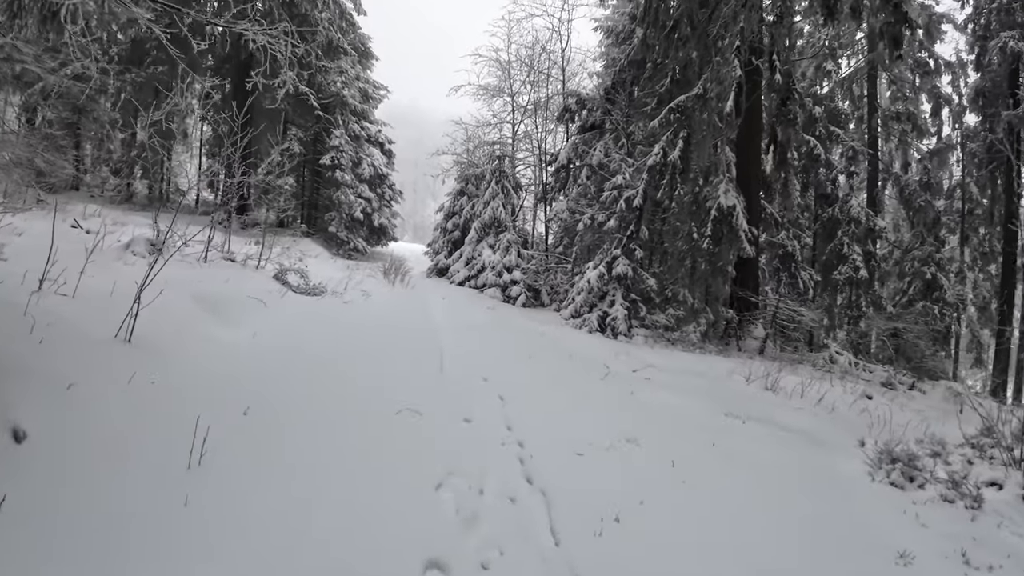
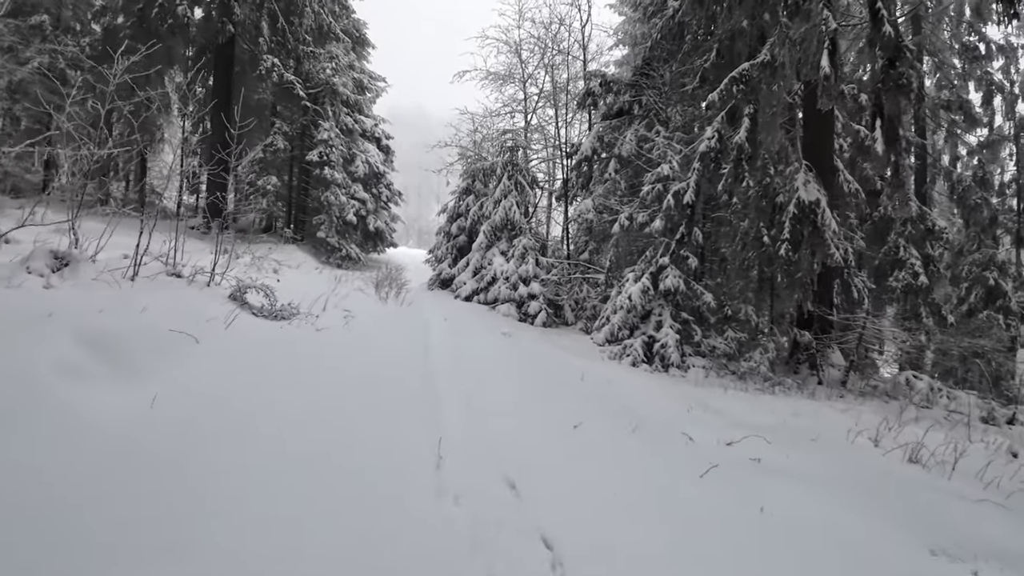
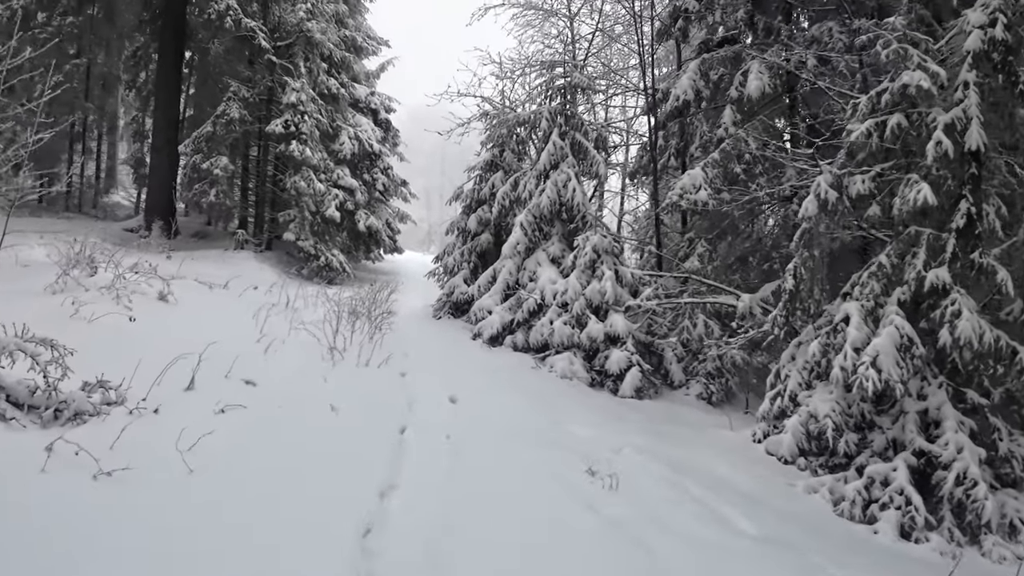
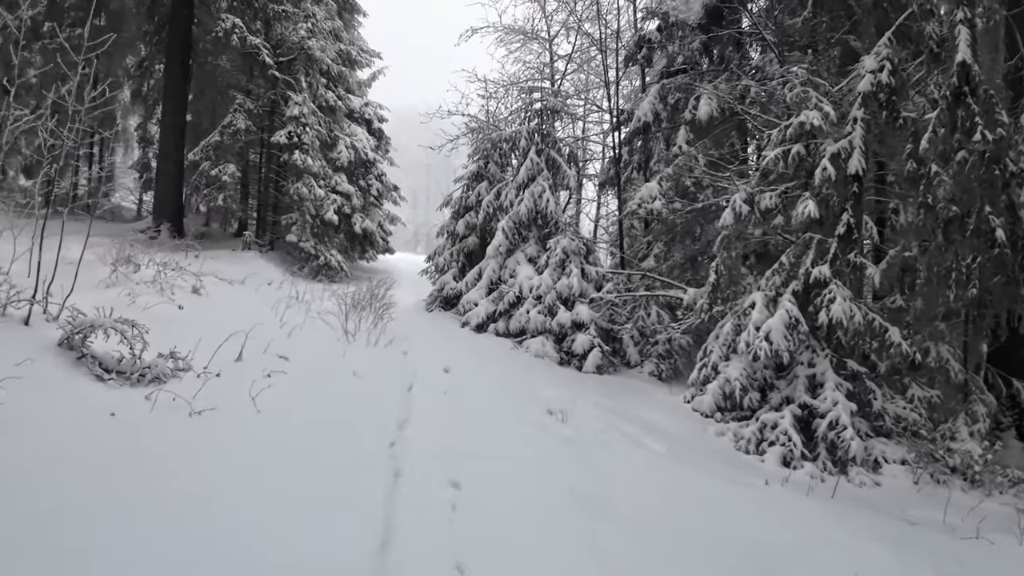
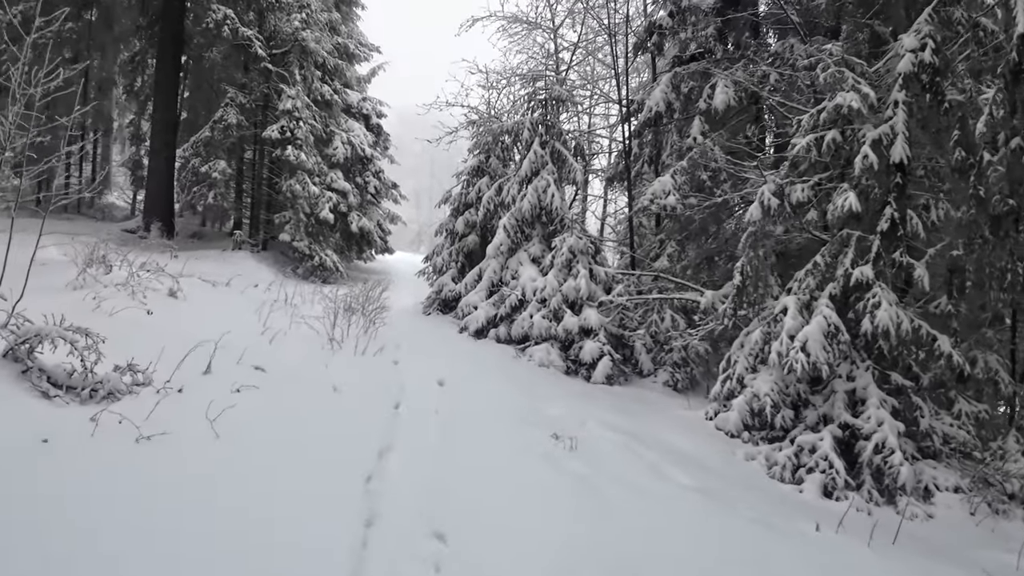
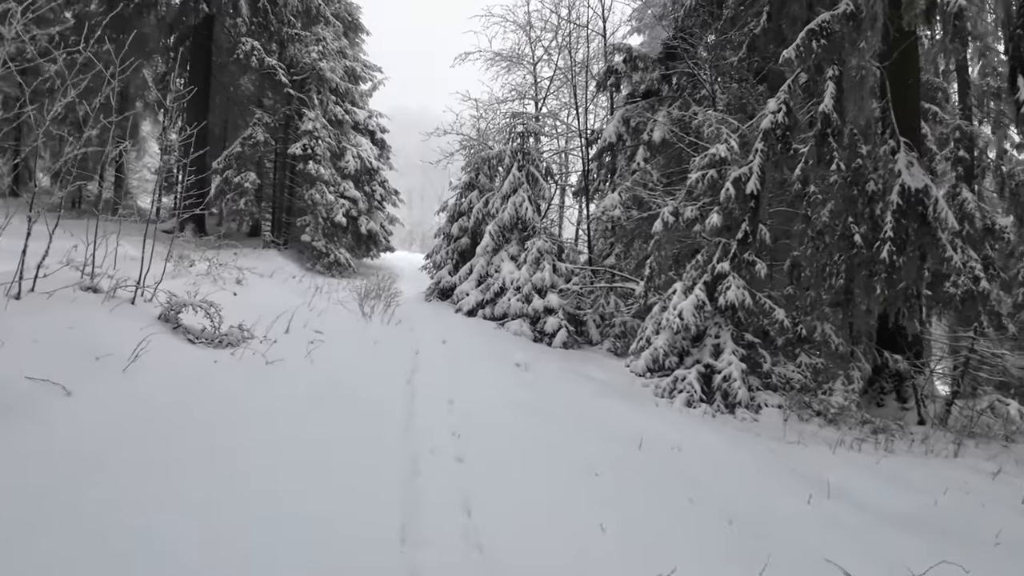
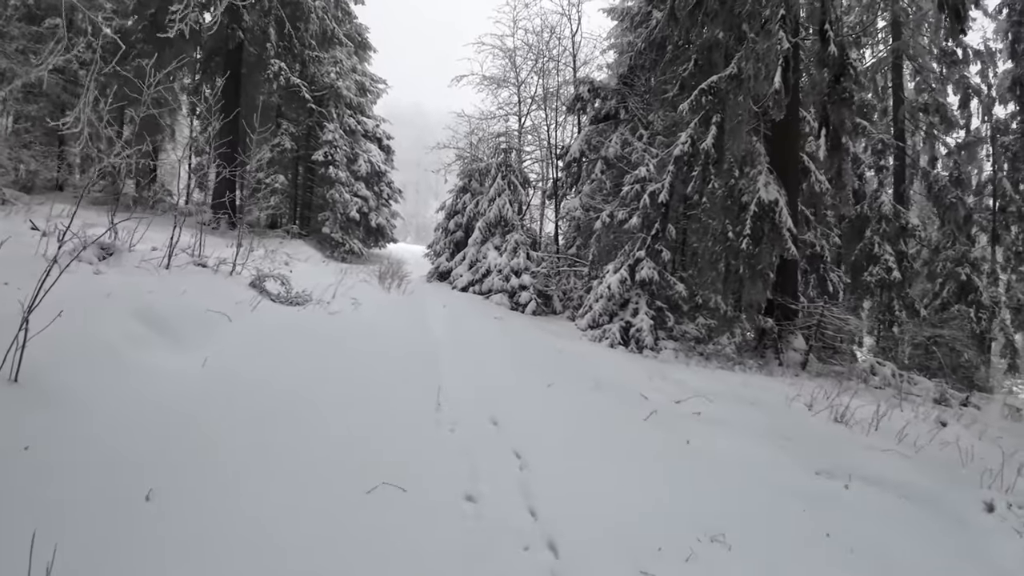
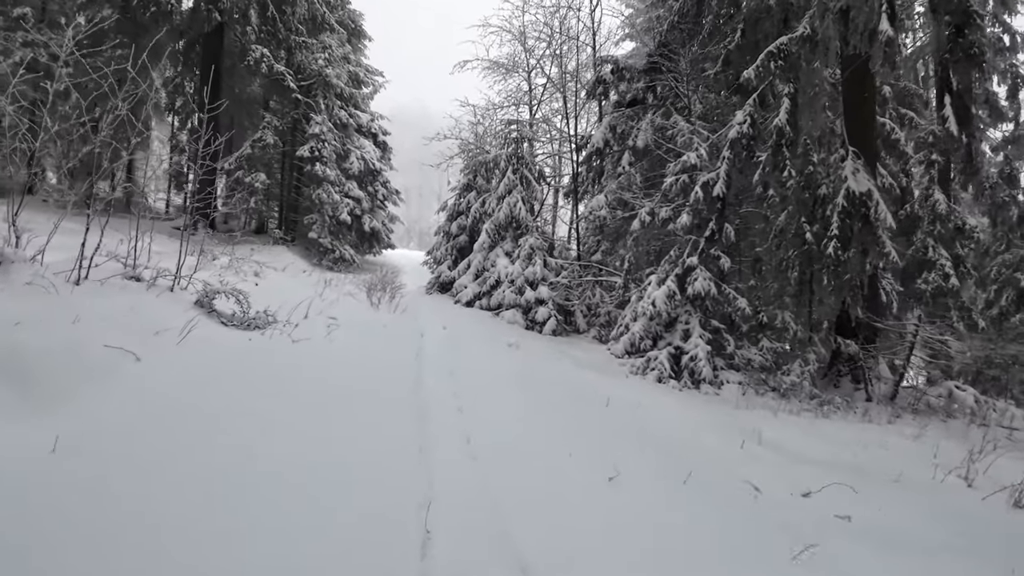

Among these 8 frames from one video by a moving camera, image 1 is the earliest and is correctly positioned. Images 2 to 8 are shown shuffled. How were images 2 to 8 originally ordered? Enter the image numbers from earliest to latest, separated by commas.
7, 2, 8, 6, 4, 5, 3
